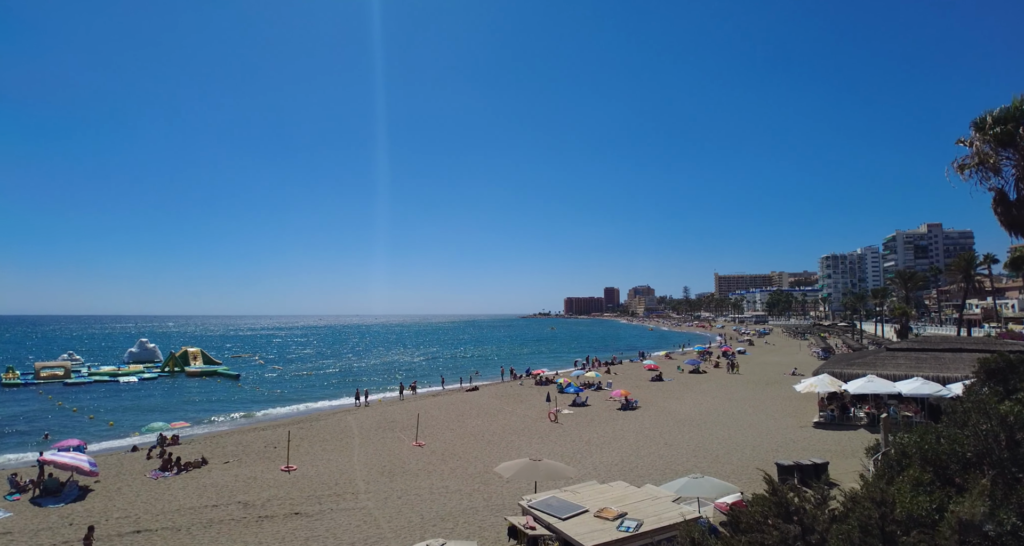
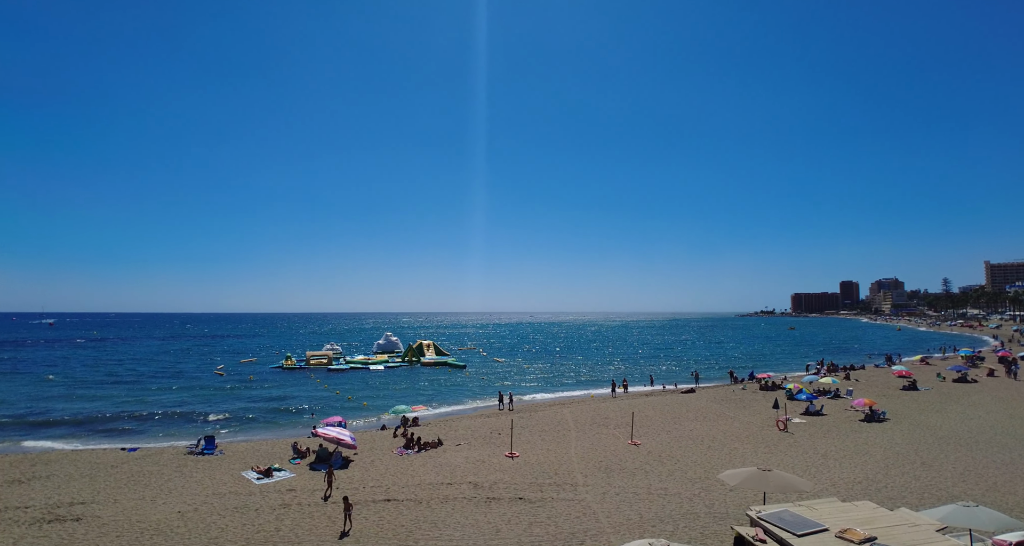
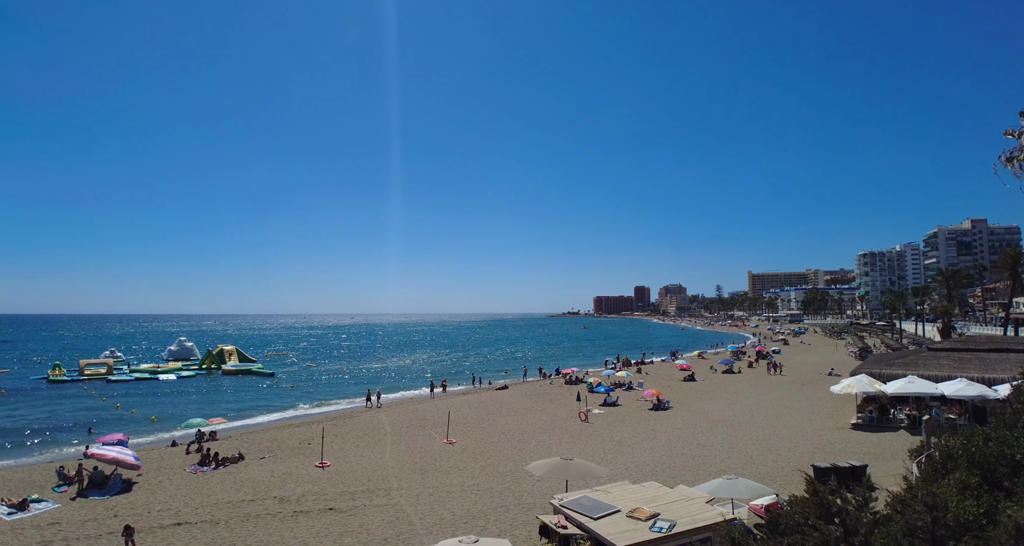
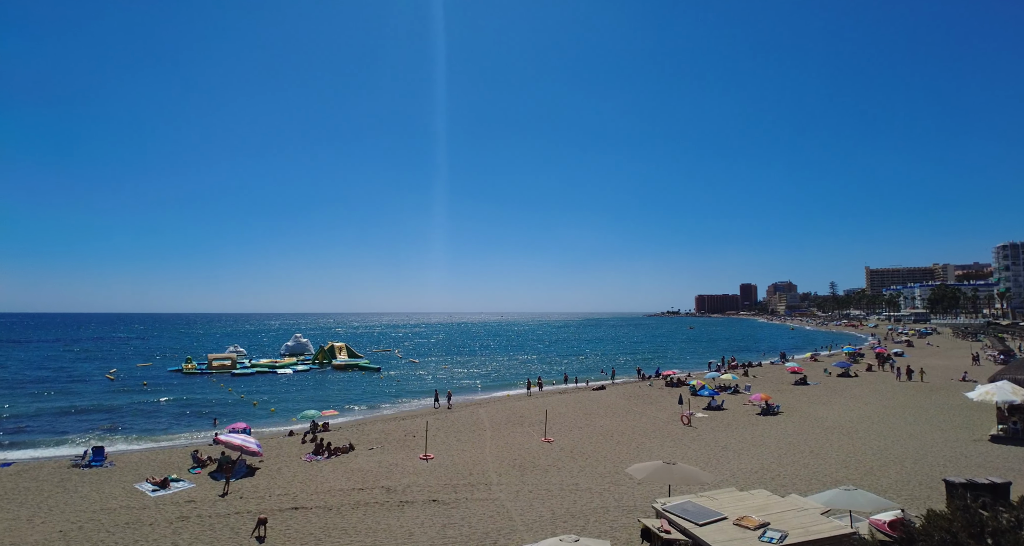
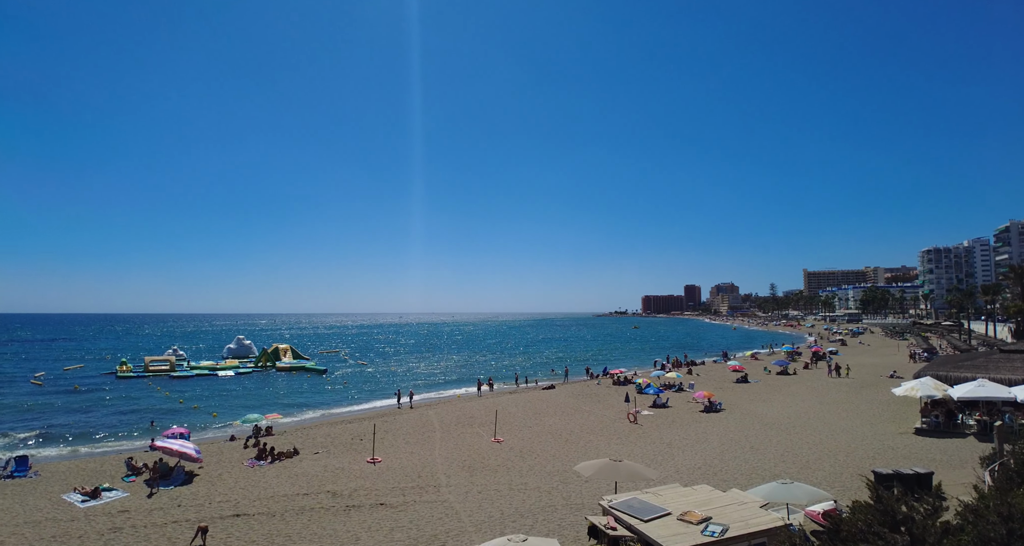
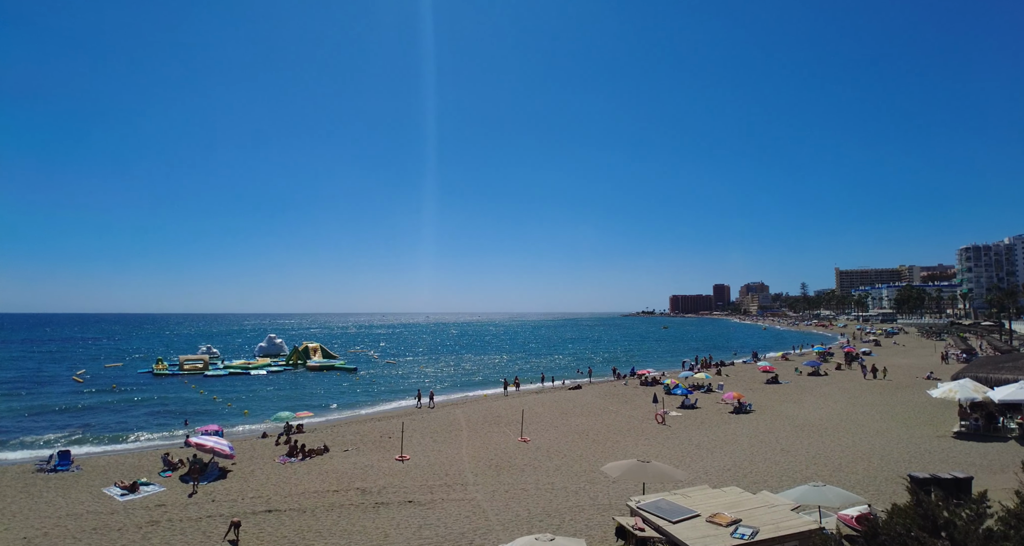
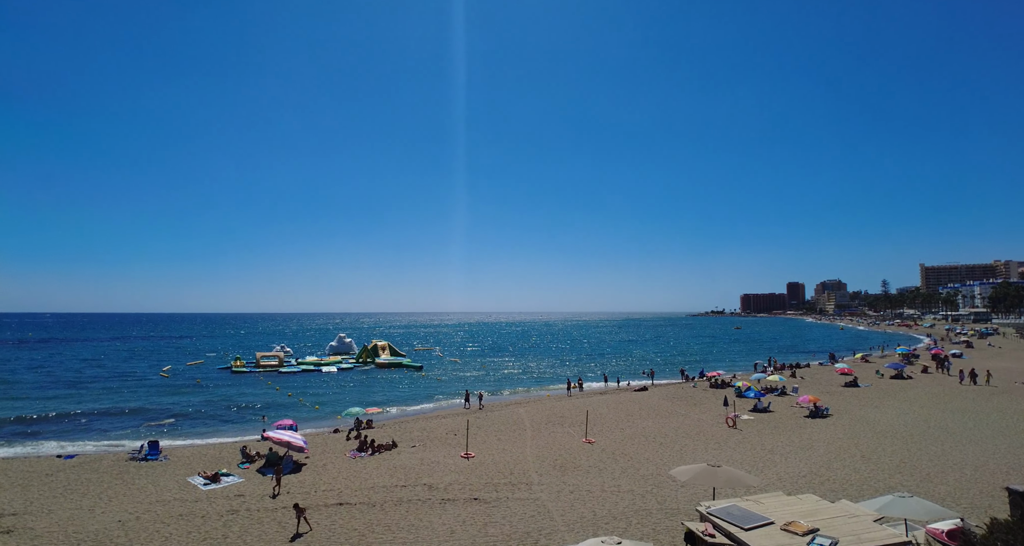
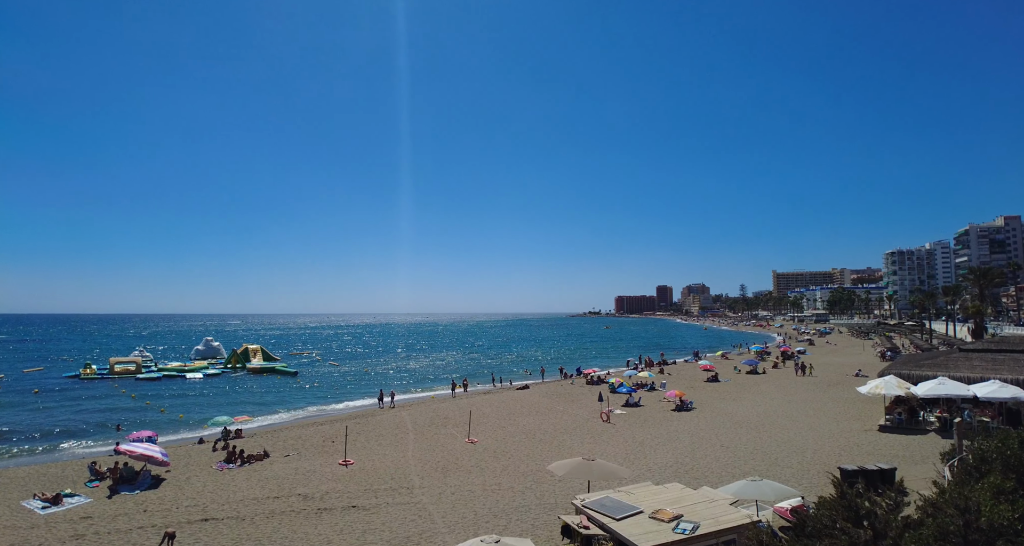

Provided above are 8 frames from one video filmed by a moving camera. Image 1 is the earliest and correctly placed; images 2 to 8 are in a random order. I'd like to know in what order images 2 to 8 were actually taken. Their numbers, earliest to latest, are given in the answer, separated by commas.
3, 8, 5, 6, 4, 7, 2
